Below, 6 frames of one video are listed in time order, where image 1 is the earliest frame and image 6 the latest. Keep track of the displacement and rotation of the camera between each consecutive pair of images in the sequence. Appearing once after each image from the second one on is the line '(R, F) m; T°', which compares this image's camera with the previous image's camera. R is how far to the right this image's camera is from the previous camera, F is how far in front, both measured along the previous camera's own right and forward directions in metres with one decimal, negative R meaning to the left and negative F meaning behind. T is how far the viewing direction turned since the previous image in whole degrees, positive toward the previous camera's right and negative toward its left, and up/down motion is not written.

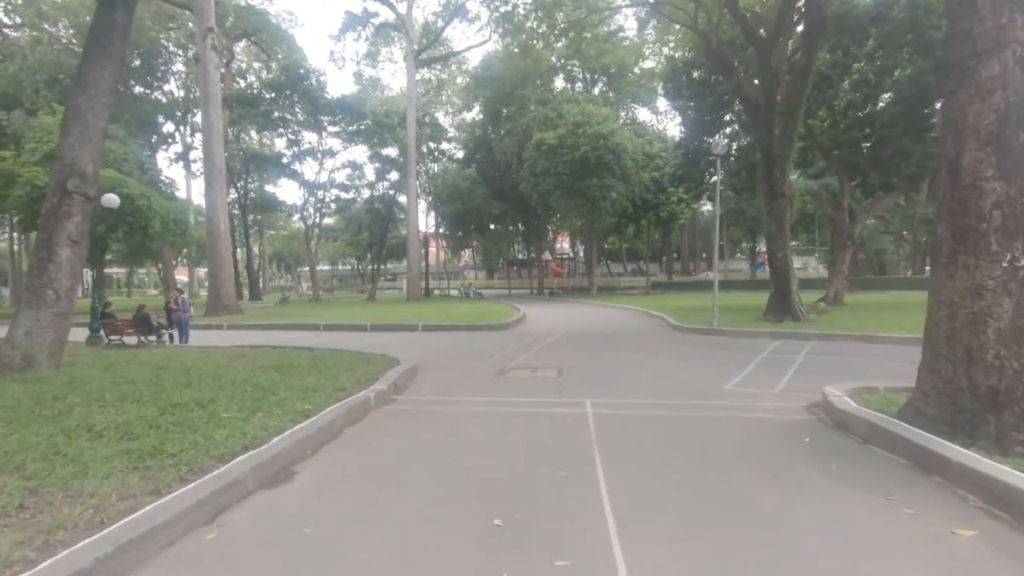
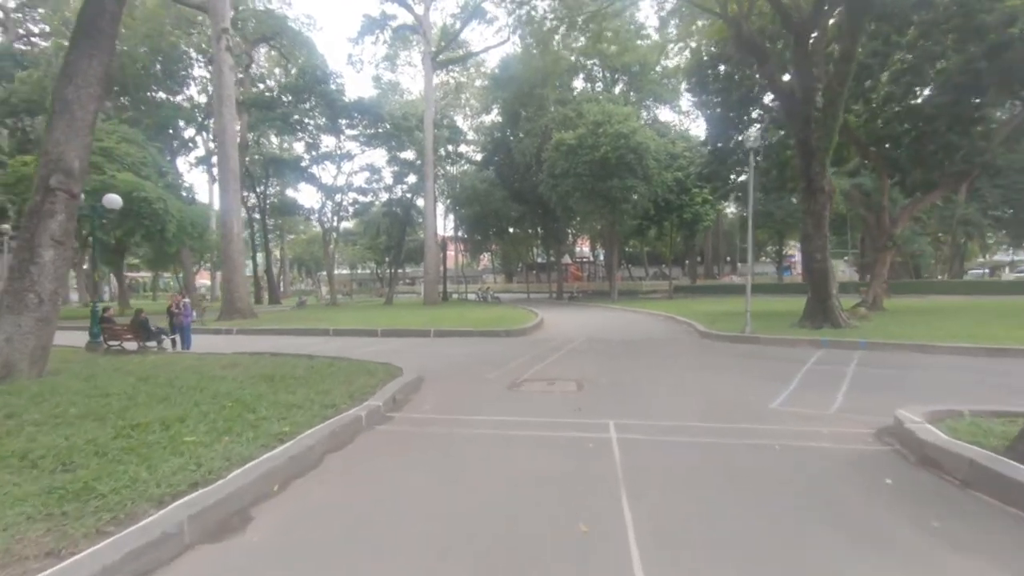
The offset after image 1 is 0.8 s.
(+0.1, +1.1) m; -2°
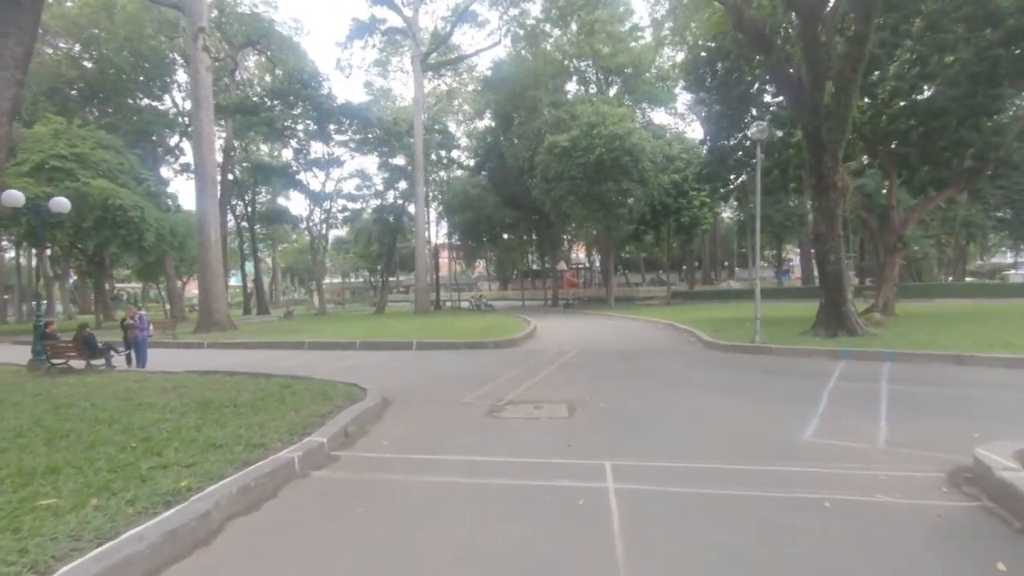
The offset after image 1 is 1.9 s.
(+0.3, +1.5) m; 0°
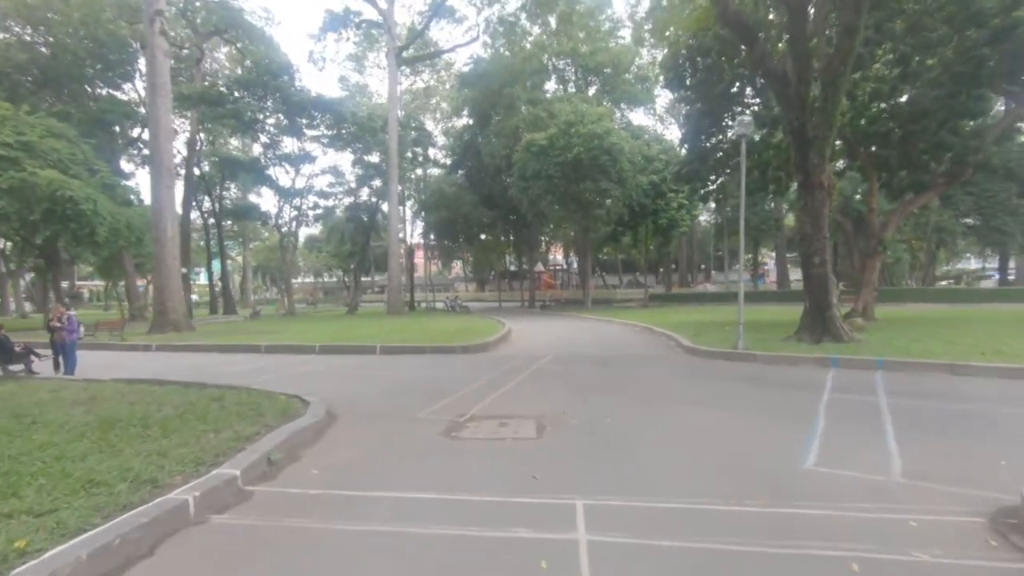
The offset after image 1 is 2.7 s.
(+0.2, +1.1) m; +2°
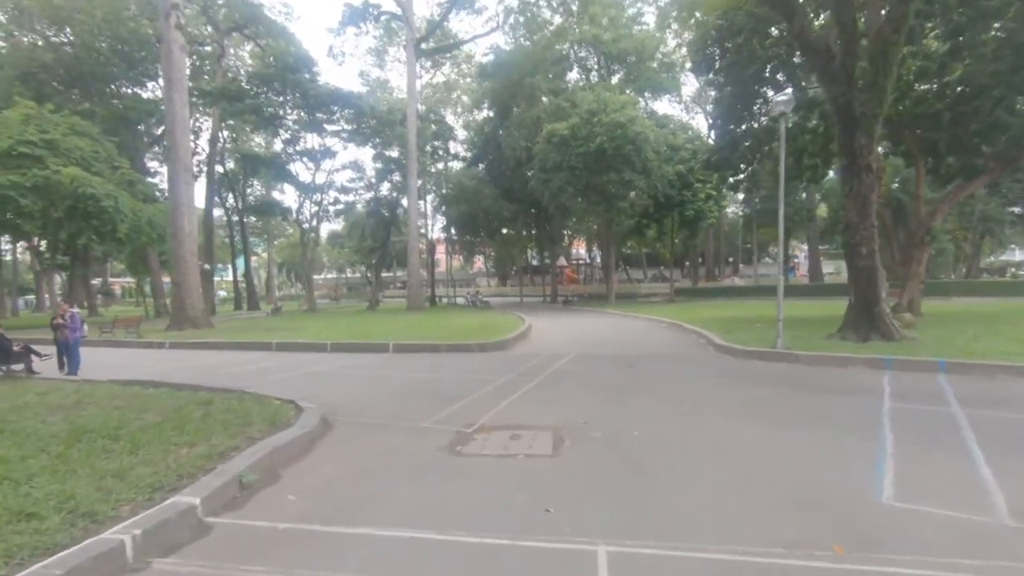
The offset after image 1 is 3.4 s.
(+0.1, +1.0) m; -2°
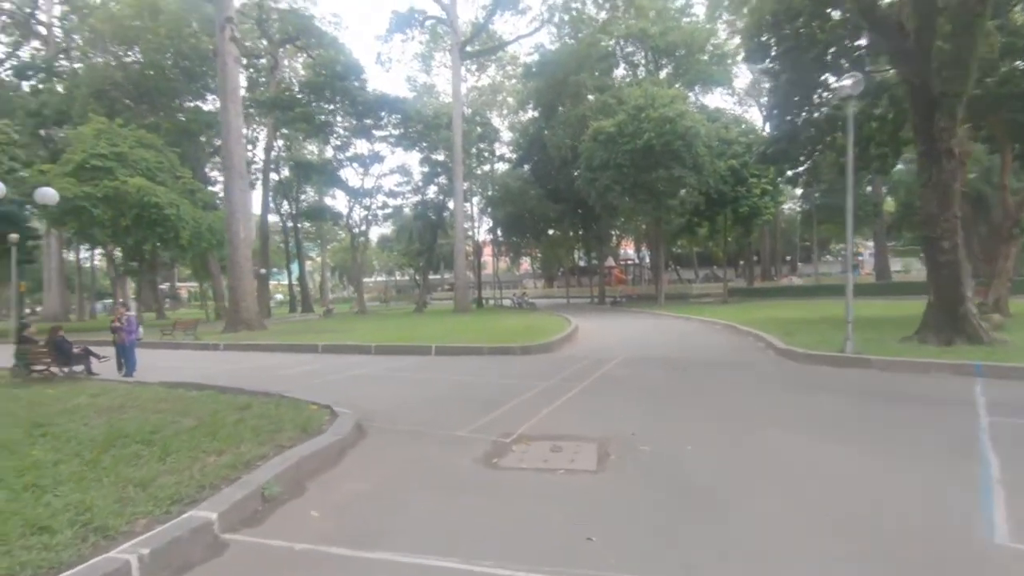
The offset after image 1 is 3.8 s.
(+0.1, +0.5) m; -5°
